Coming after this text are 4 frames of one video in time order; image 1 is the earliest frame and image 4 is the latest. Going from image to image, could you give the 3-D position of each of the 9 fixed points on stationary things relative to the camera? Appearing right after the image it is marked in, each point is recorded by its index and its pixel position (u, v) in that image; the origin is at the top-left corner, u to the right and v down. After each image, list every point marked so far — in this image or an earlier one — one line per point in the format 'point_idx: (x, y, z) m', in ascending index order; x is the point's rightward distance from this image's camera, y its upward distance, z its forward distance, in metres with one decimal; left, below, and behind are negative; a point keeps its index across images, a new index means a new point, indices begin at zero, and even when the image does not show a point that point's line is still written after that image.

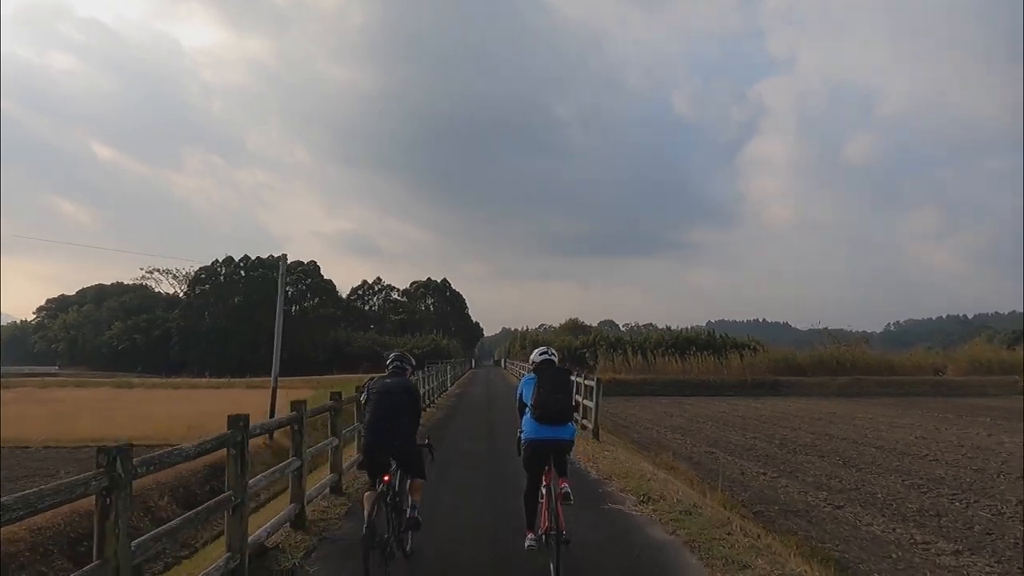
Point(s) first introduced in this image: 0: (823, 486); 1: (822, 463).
0: (+3.4, -2.1, +8.0) m
1: (+4.1, -2.3, +9.9) m
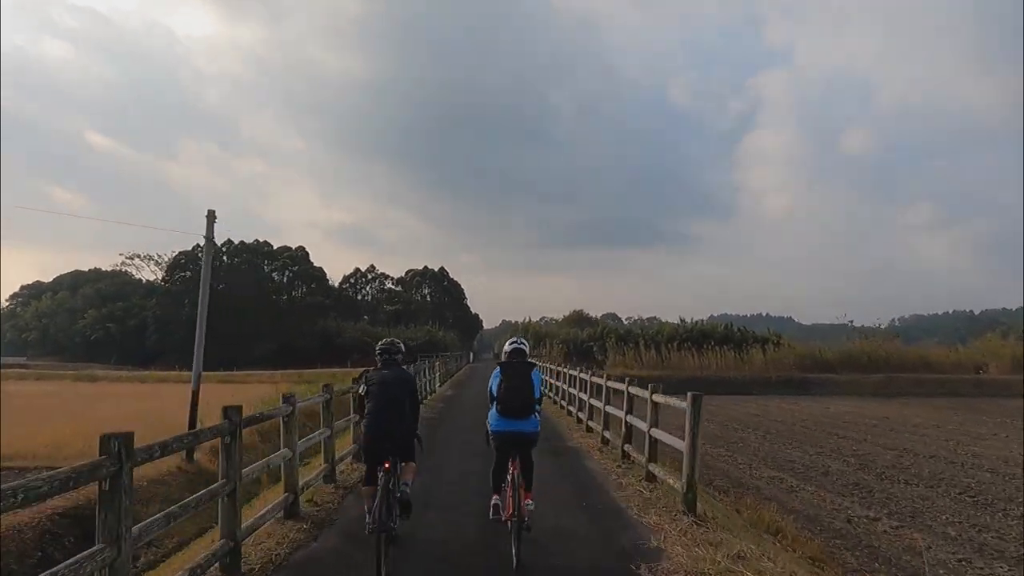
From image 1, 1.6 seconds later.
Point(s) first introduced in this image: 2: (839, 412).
0: (+3.4, -1.9, +5.4) m
1: (+4.2, -2.0, +7.3) m
2: (+8.5, -3.2, +19.5) m
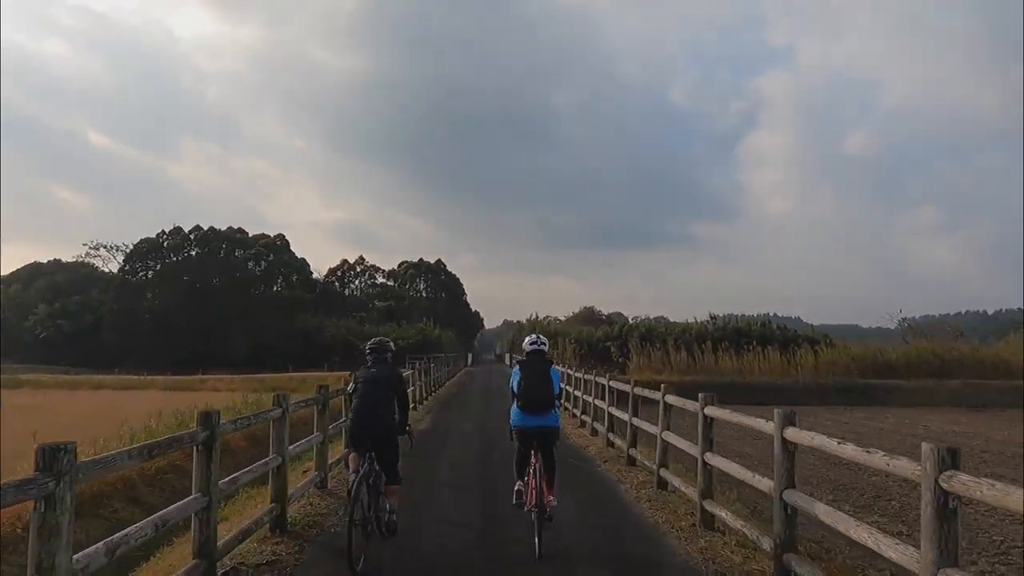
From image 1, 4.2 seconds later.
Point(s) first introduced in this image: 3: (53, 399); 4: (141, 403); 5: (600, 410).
0: (+3.6, -1.6, +1.2) m
1: (+4.4, -1.7, +3.1) m
2: (+8.7, -2.9, +15.3) m
3: (-12.3, -3.0, +20.0) m
4: (-9.8, -2.9, +19.6) m
5: (+2.3, -3.1, +18.8) m
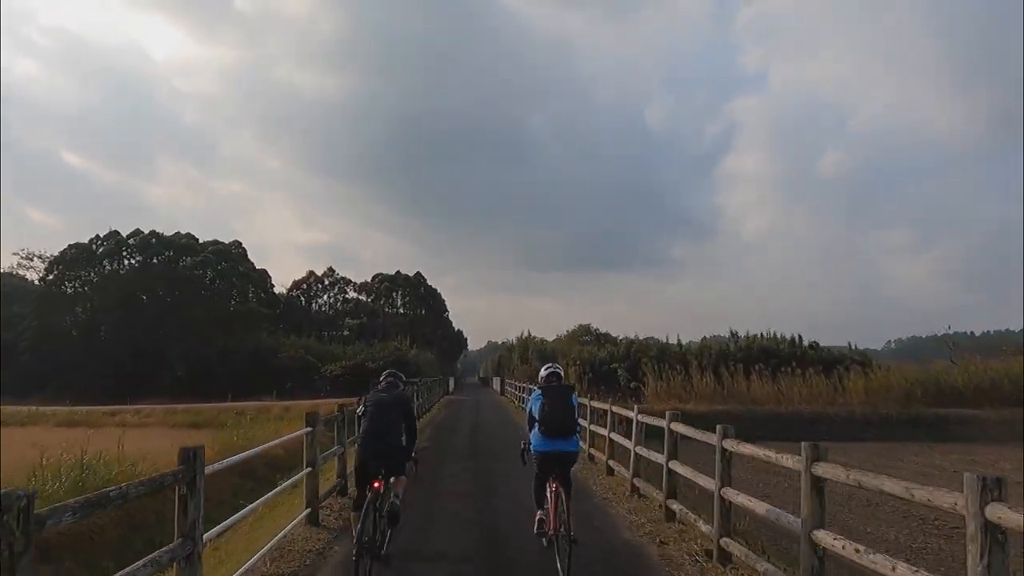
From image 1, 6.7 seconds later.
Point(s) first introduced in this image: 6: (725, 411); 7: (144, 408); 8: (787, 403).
0: (+4.1, -1.2, -2.8) m
1: (+4.8, -1.4, -0.9) m
2: (+8.7, -2.9, +11.3) m
3: (-12.4, -3.1, +15.4) m
4: (-9.8, -3.1, +15.2) m
5: (+2.2, -3.2, +14.6) m
6: (+5.1, -2.9, +17.8) m
7: (-8.7, -3.0, +18.0) m
8: (+7.1, -2.9, +19.4) m
